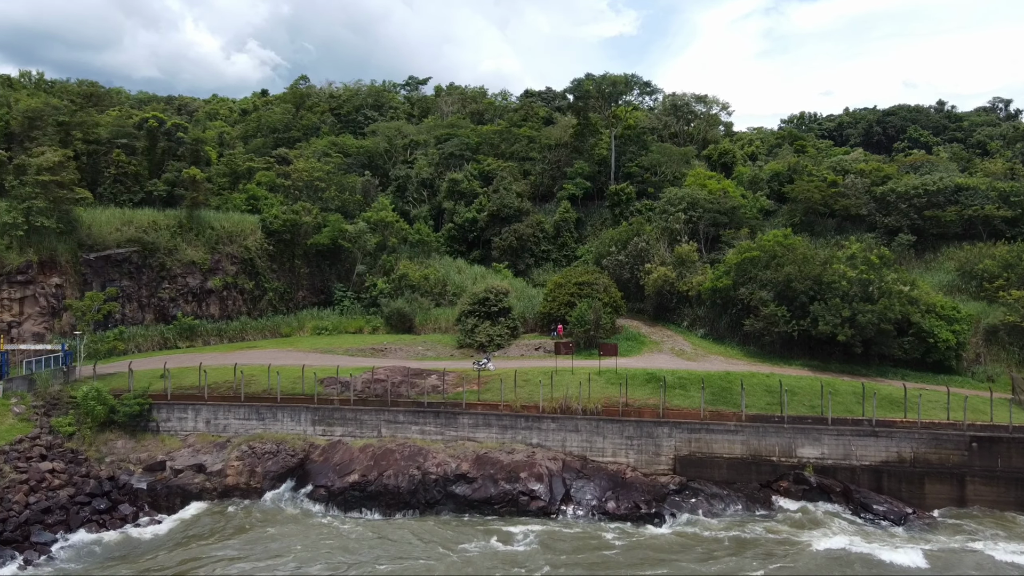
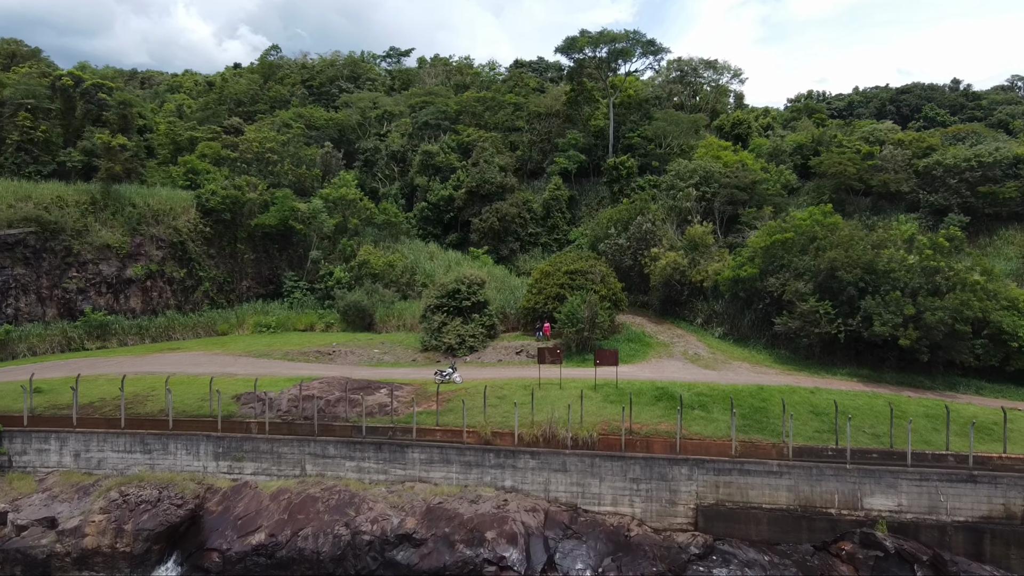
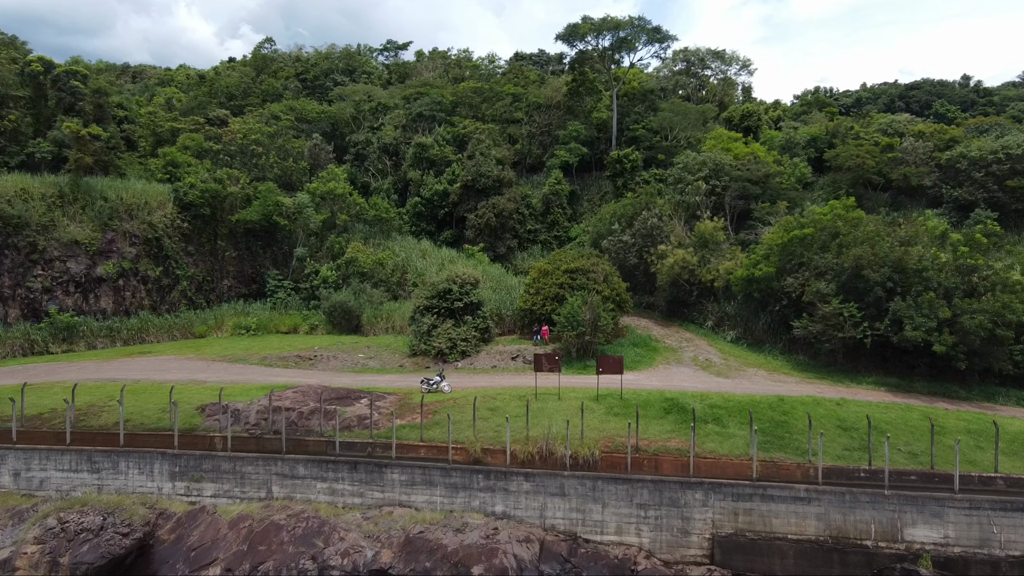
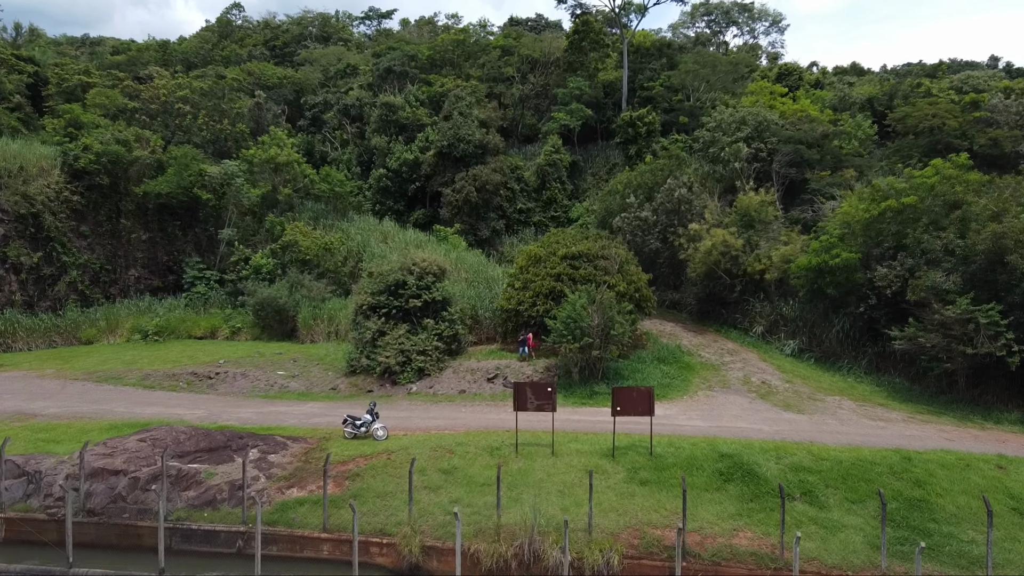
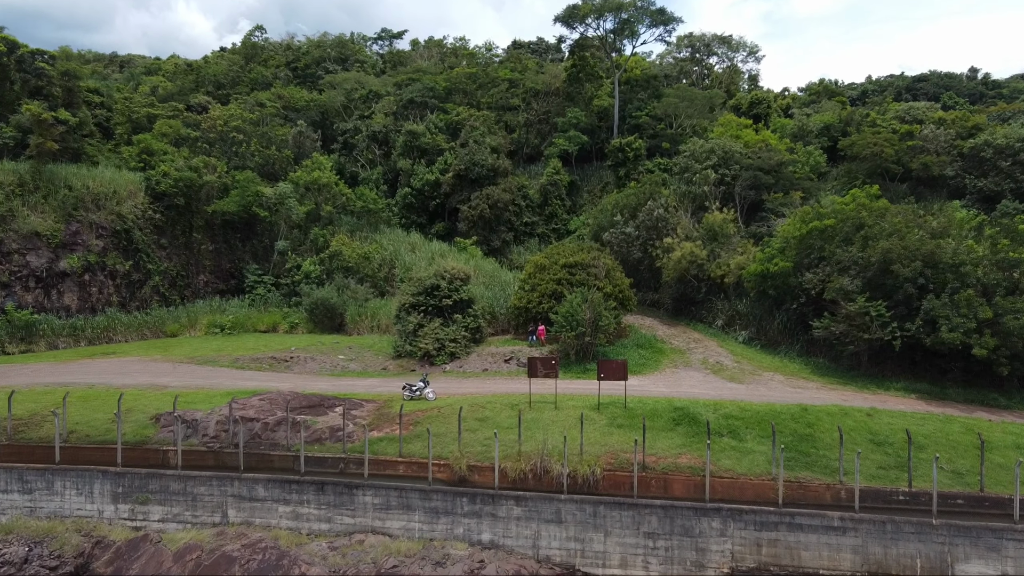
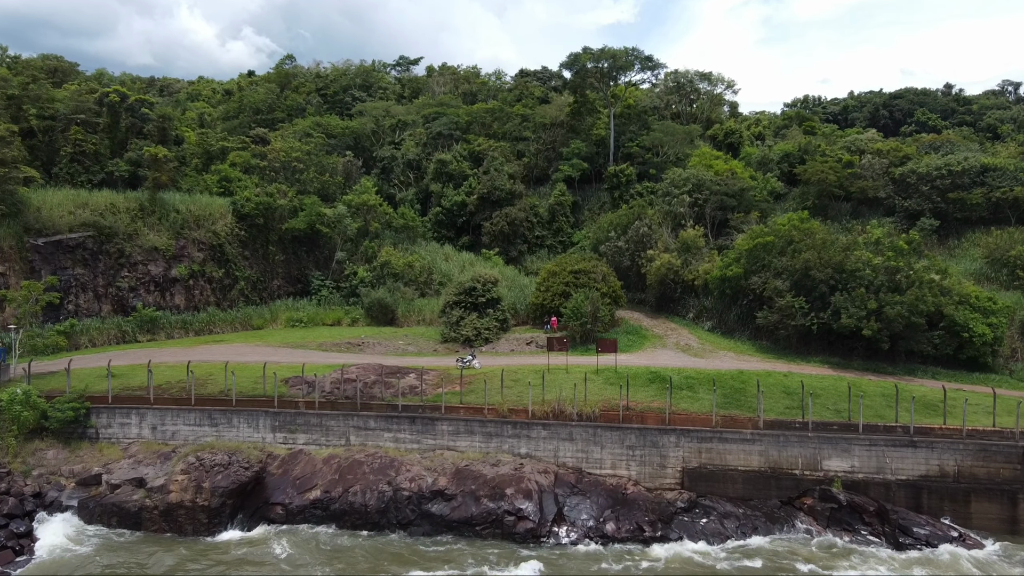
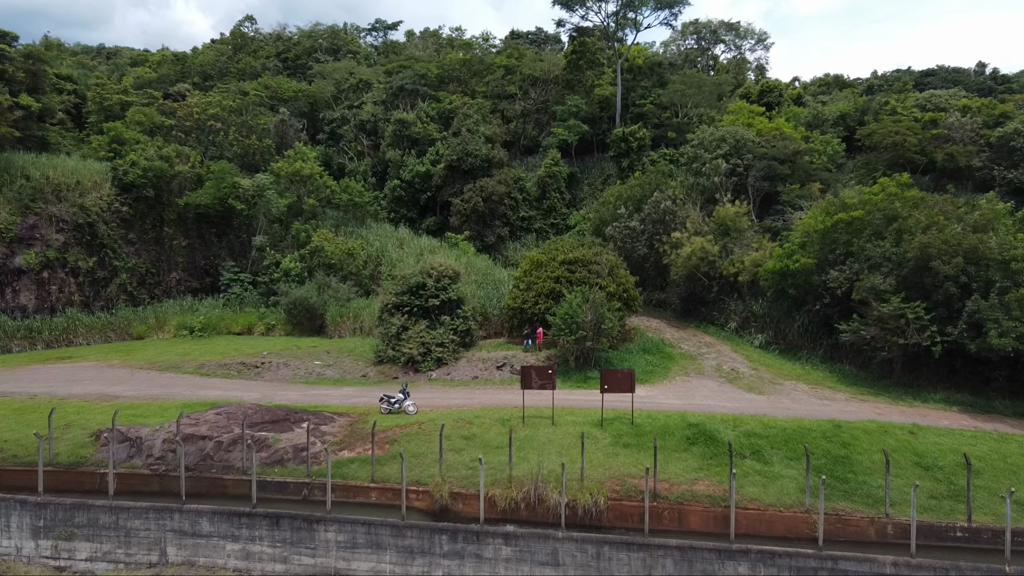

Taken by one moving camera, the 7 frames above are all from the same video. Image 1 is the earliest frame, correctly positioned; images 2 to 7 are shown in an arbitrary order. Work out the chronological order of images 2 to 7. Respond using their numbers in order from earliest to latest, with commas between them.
6, 2, 3, 5, 7, 4
